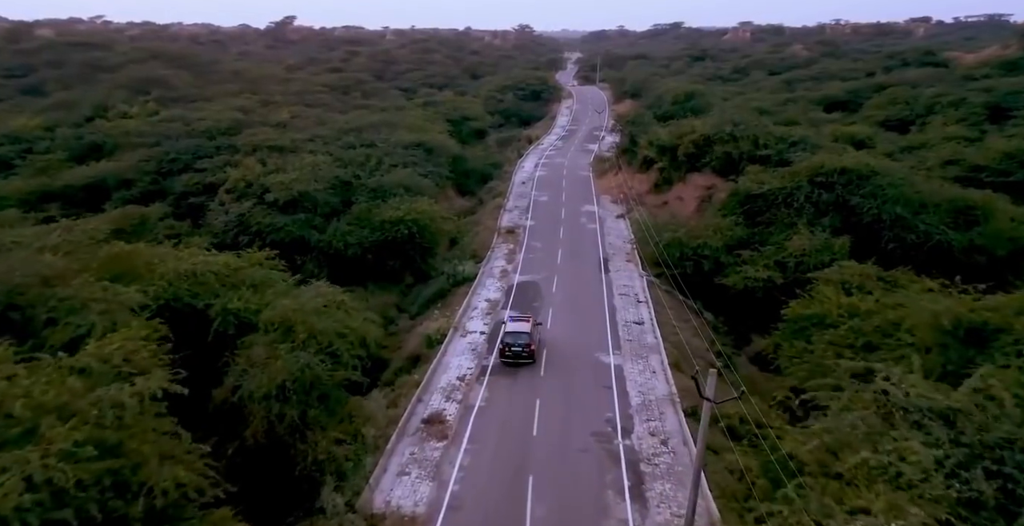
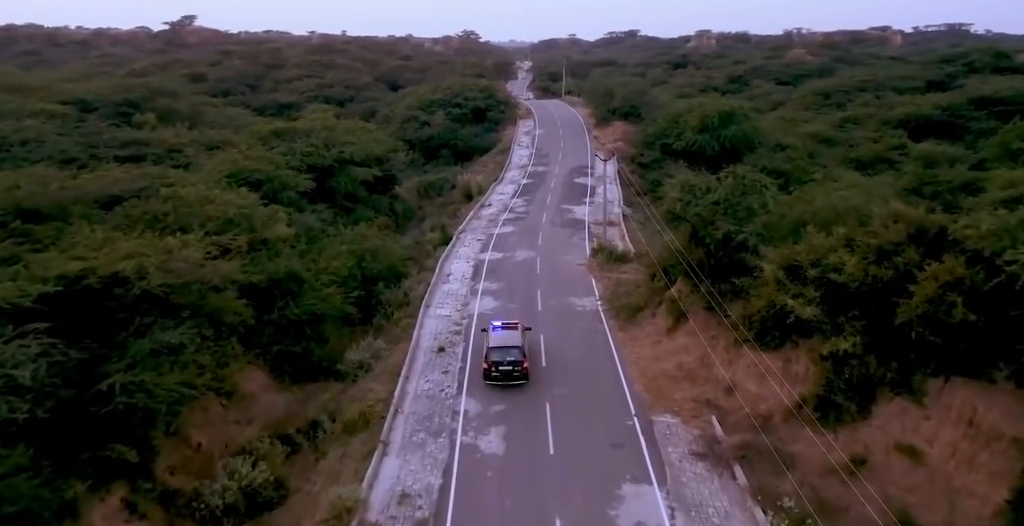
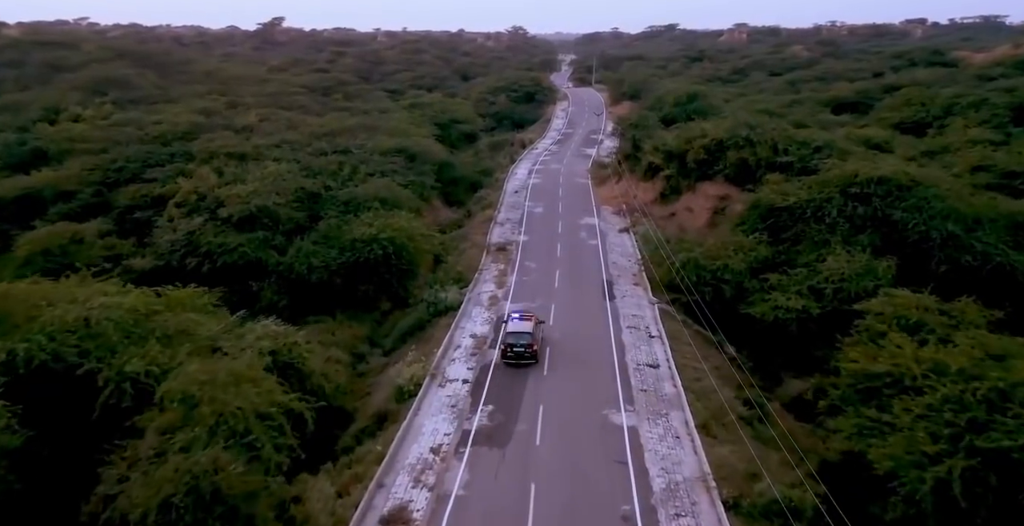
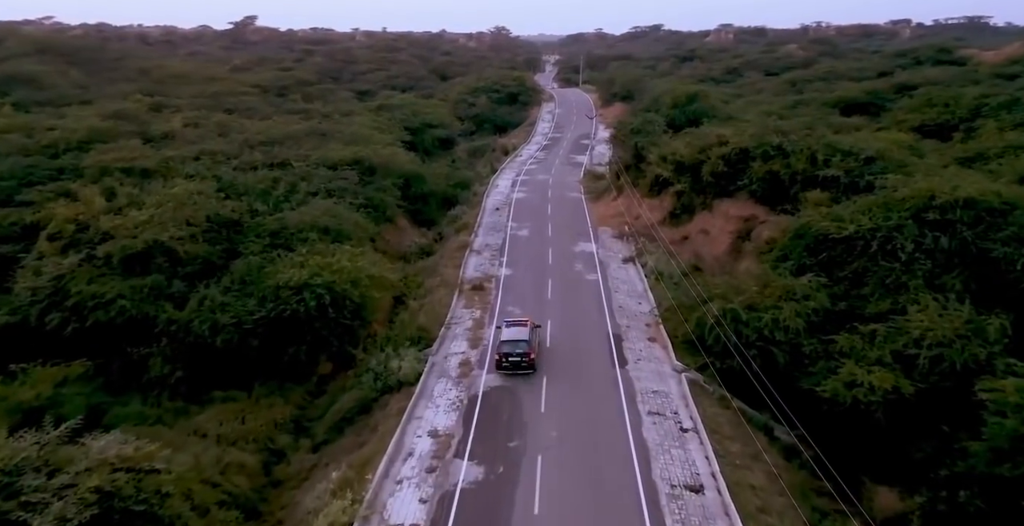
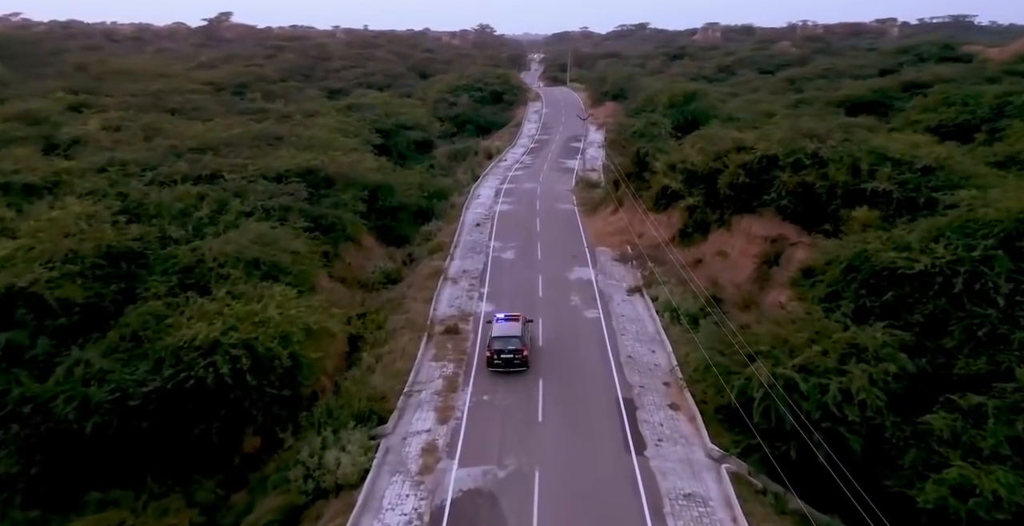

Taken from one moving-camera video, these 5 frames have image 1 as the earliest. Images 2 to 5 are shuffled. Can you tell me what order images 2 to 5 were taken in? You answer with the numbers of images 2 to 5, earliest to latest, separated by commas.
3, 4, 5, 2
